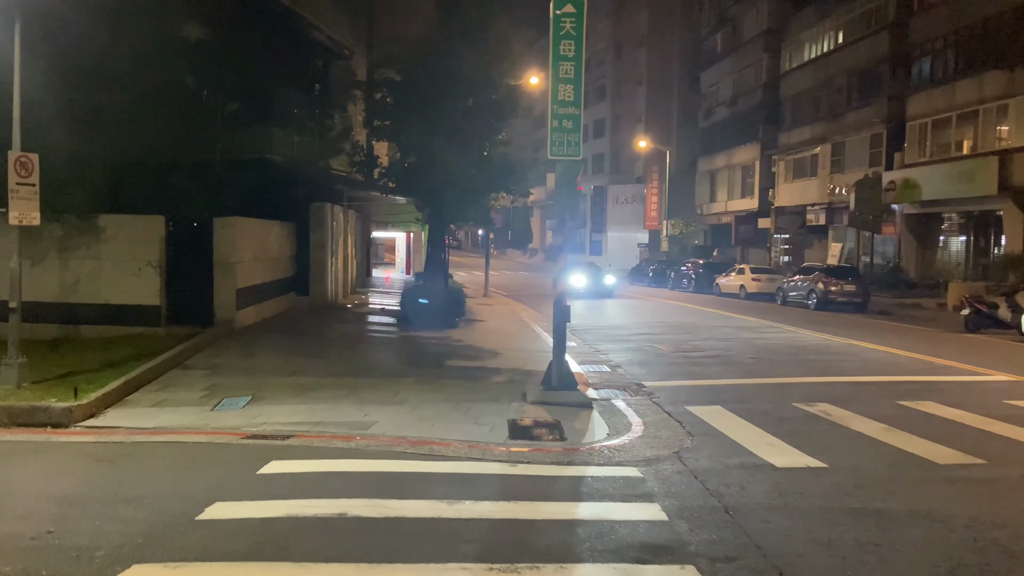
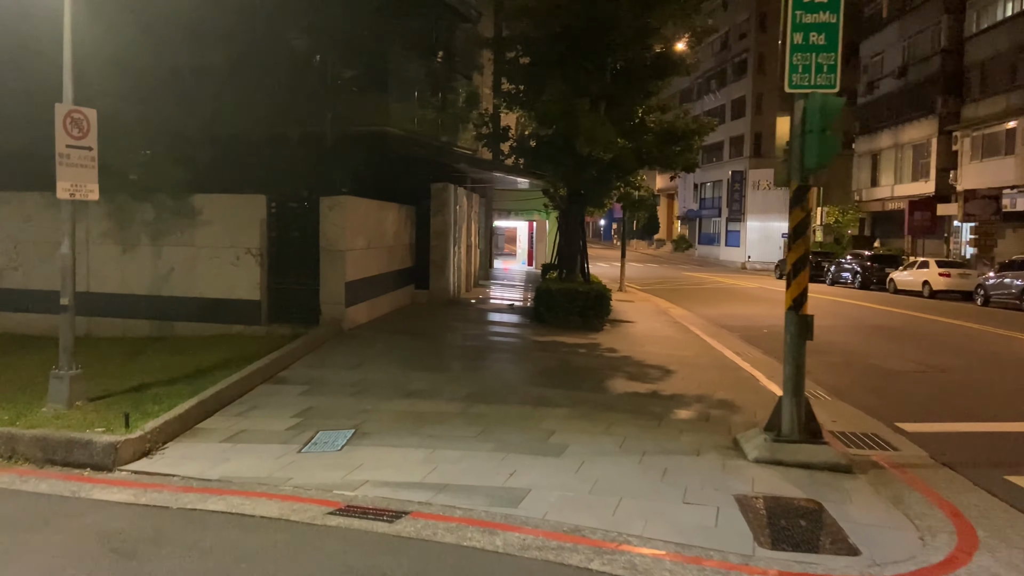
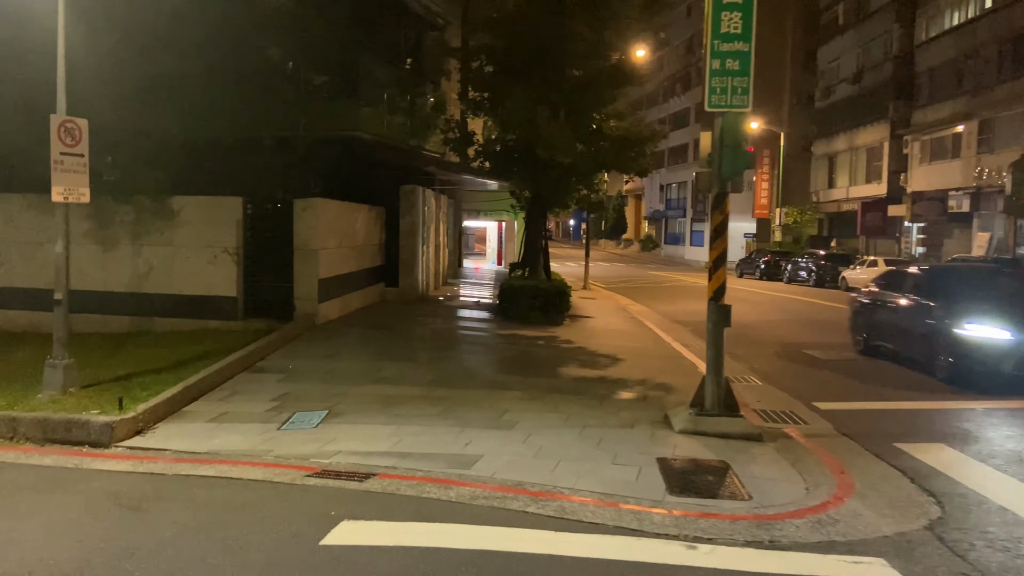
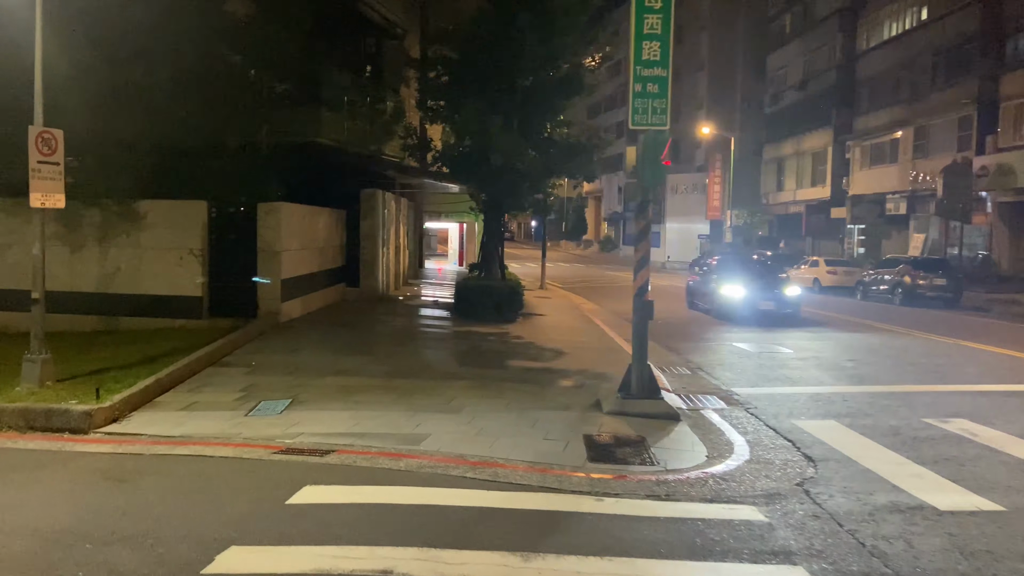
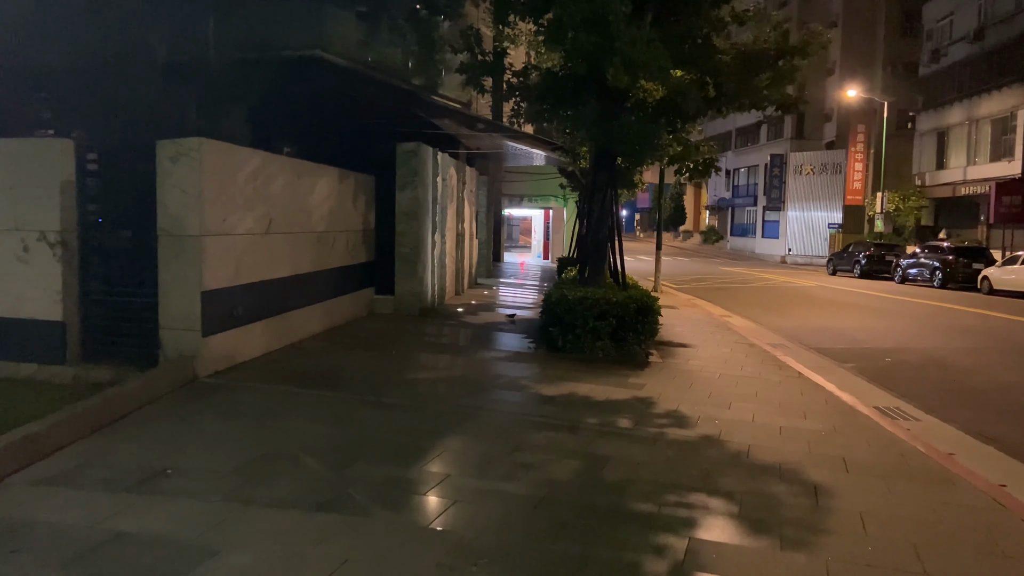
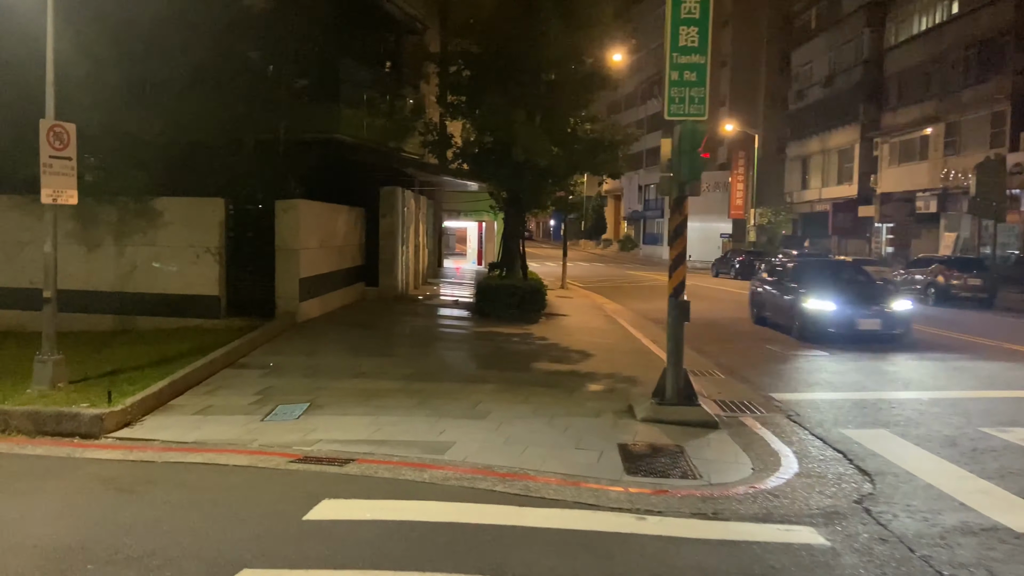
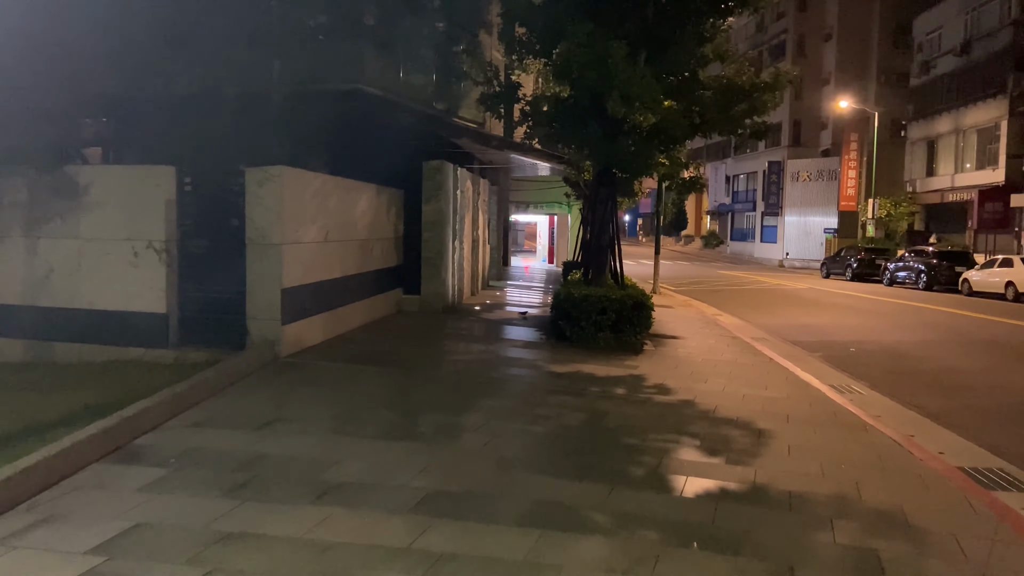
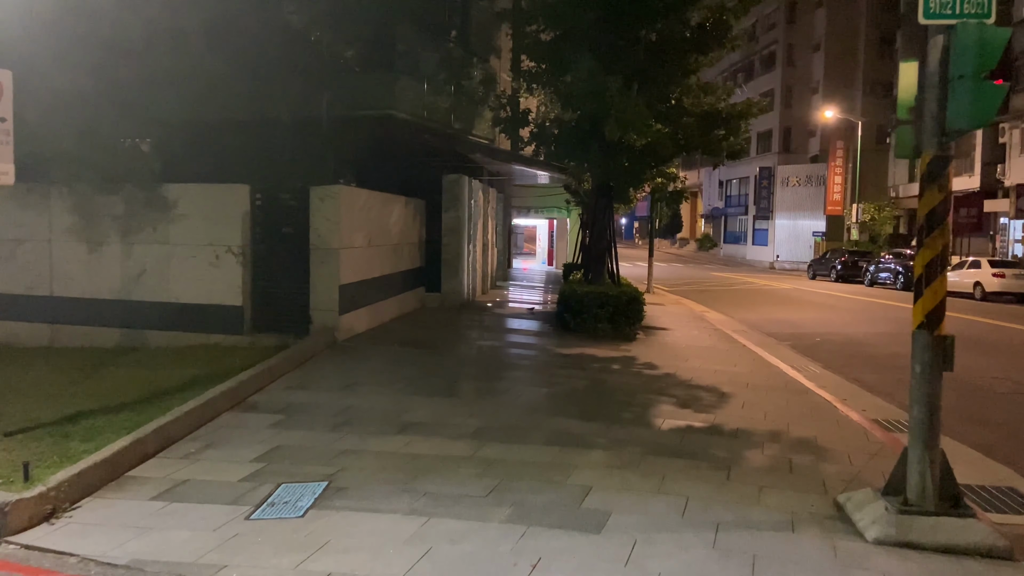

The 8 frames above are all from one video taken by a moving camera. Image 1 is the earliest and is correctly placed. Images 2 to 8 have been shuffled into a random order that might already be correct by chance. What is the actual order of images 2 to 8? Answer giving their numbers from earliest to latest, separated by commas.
4, 6, 3, 2, 8, 7, 5
